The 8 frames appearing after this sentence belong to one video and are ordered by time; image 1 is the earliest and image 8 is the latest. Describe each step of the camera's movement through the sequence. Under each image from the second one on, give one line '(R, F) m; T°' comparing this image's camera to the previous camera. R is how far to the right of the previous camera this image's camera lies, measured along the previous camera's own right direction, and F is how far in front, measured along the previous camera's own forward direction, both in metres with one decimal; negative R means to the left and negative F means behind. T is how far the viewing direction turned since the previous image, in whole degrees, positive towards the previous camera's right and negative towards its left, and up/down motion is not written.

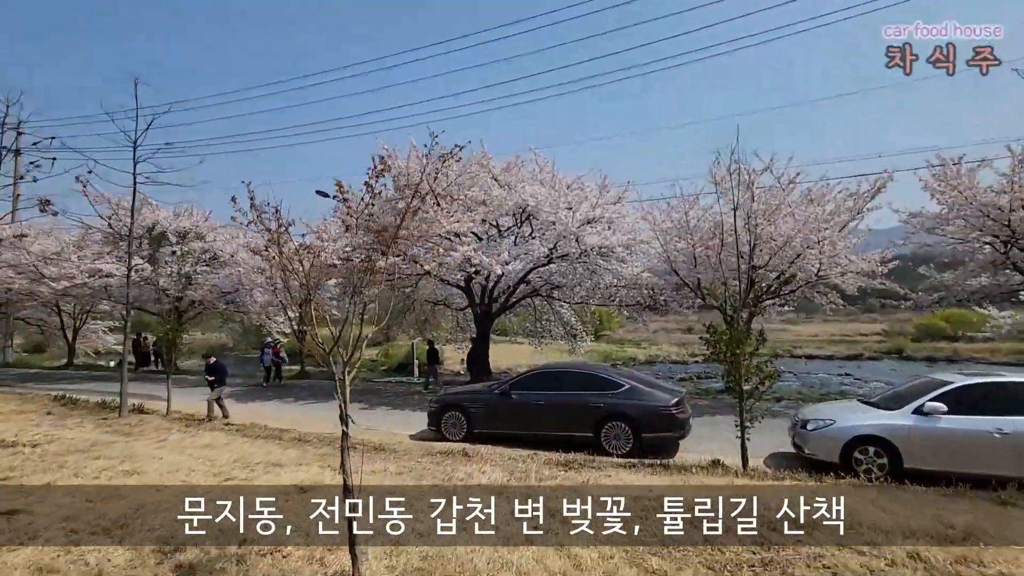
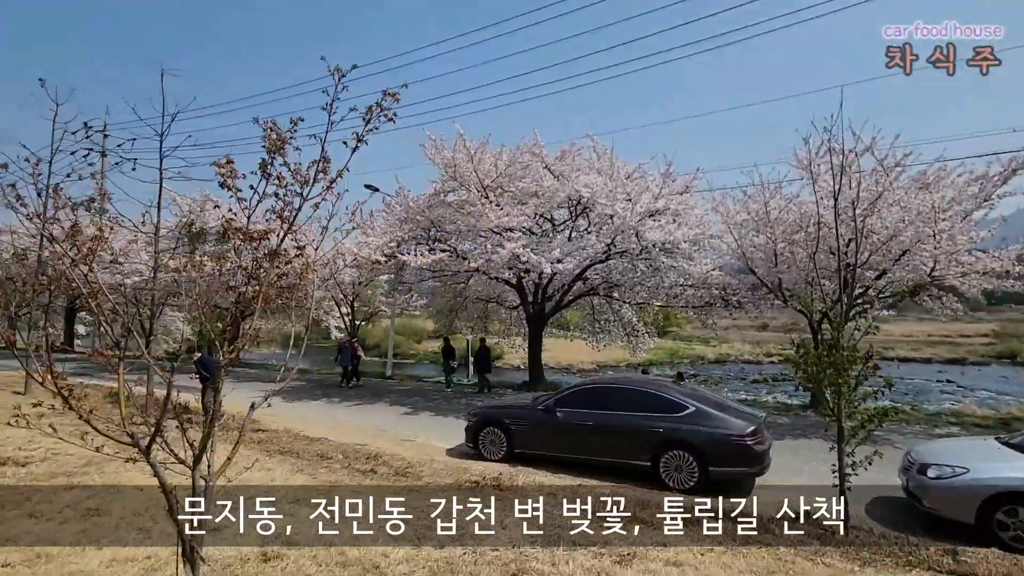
(+0.3, +1.2) m; -7°
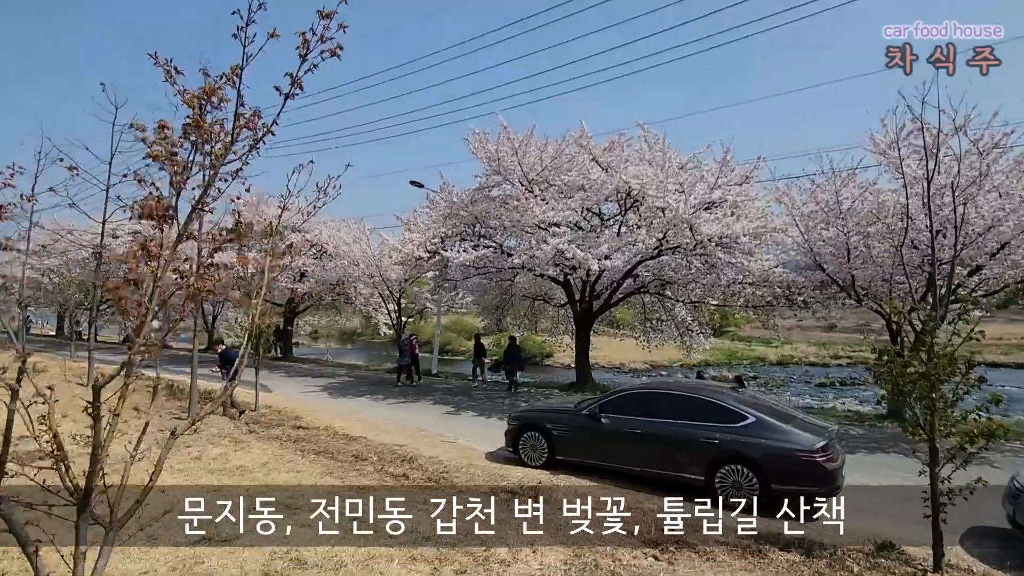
(+0.2, +0.5) m; -6°
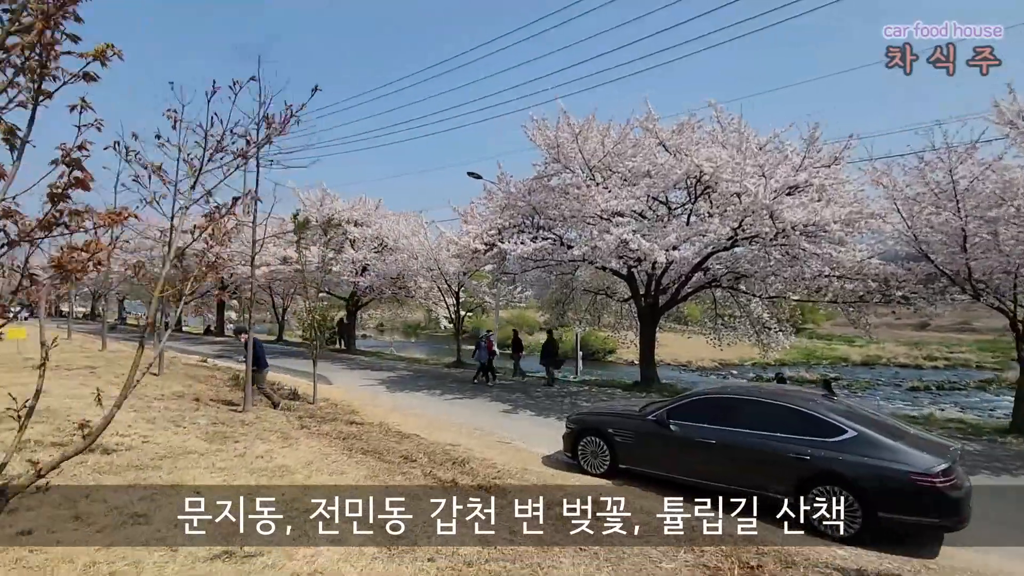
(+0.1, +0.6) m; -7°
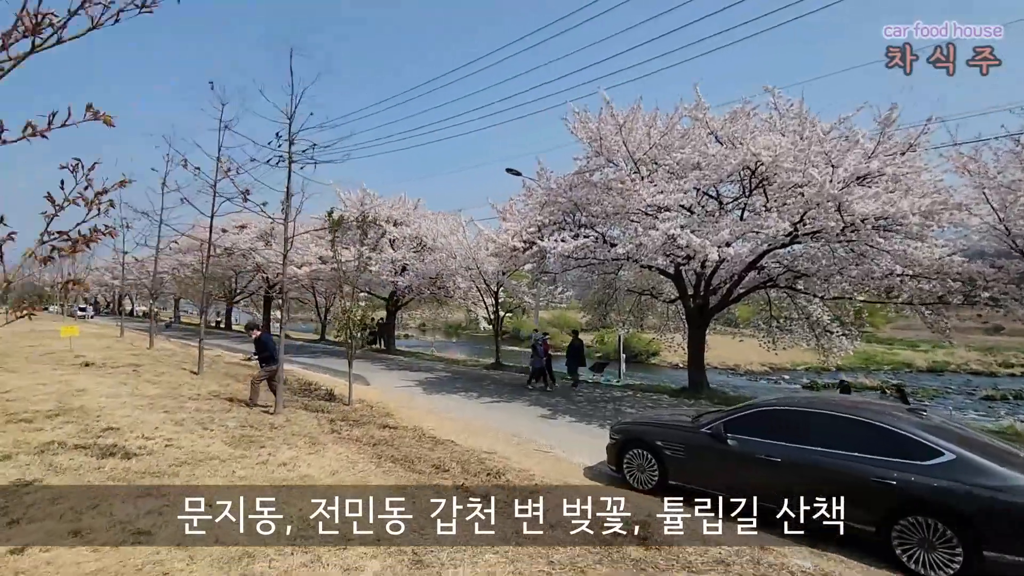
(0.0, +0.6) m; -4°
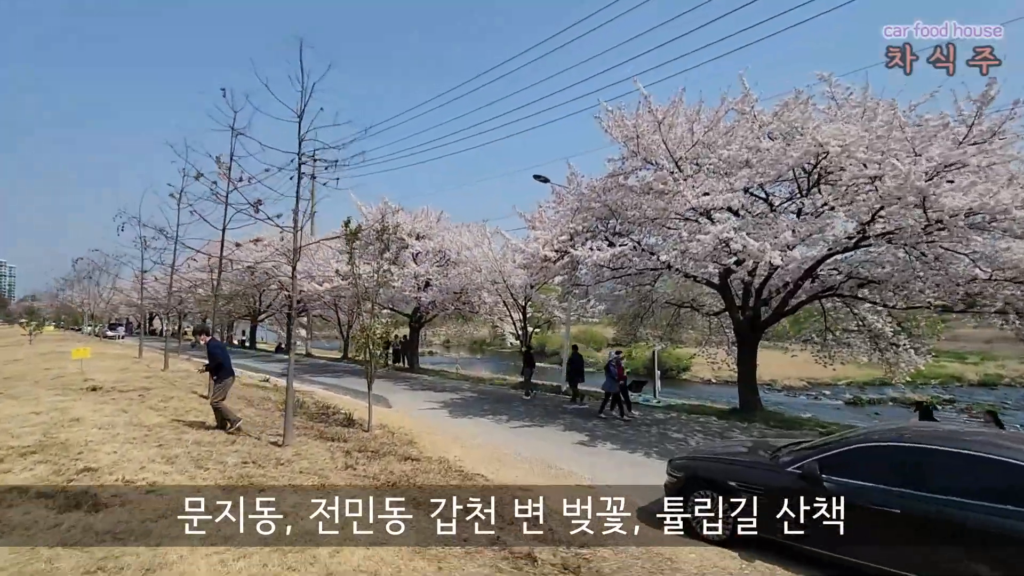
(-0.2, +1.1) m; -3°
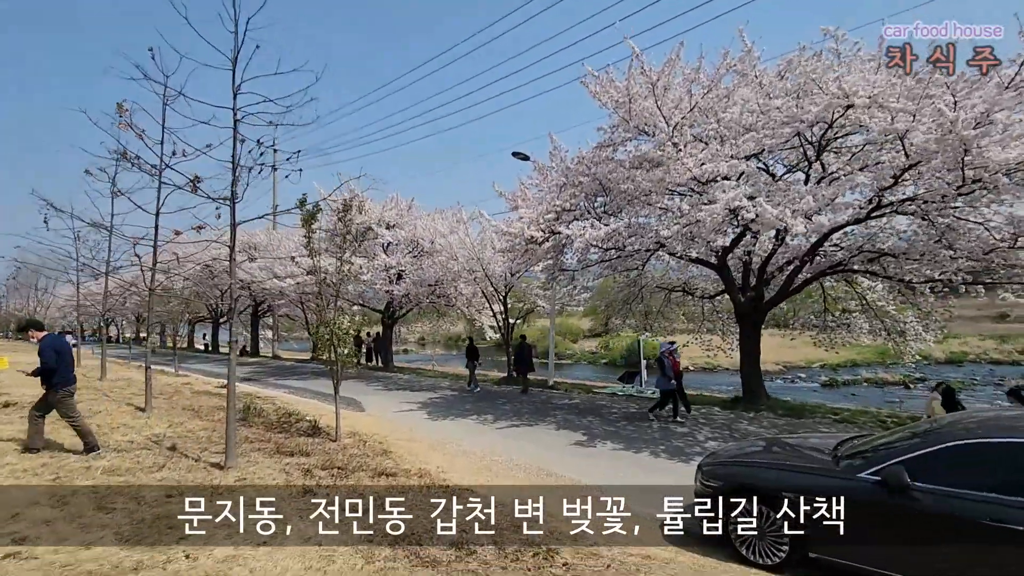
(-0.2, +1.3) m; +3°
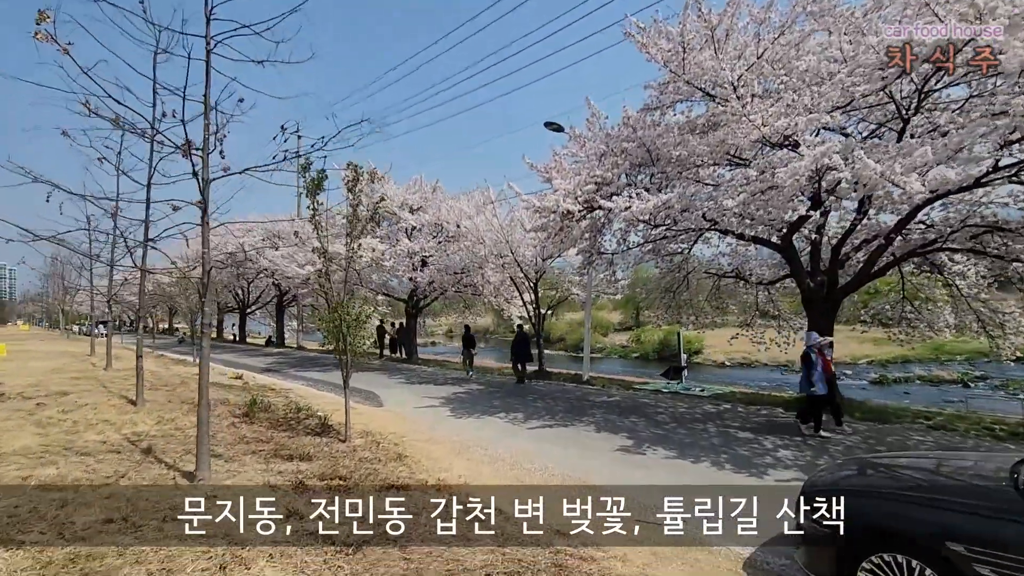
(-0.1, +1.4) m; -3°
